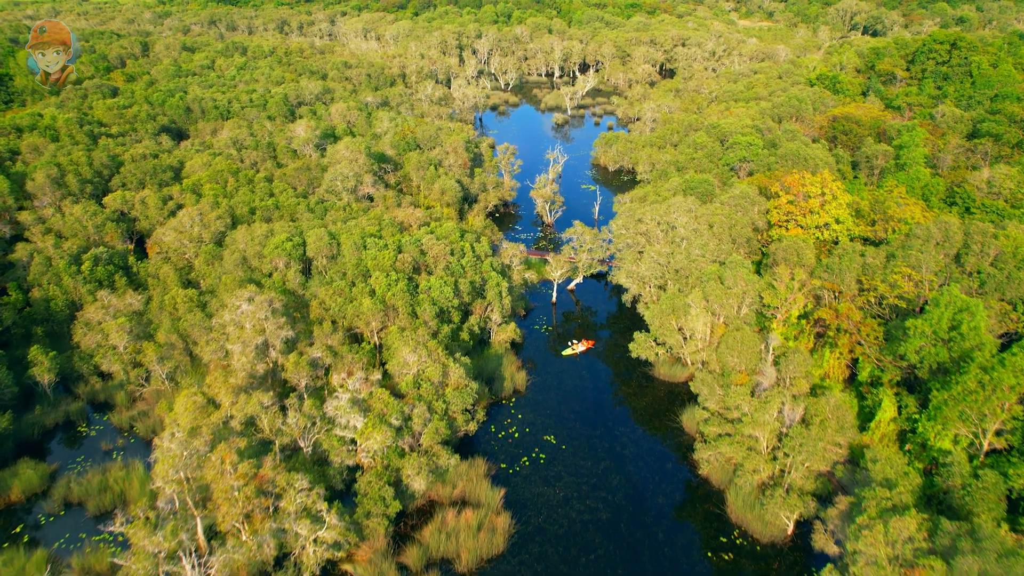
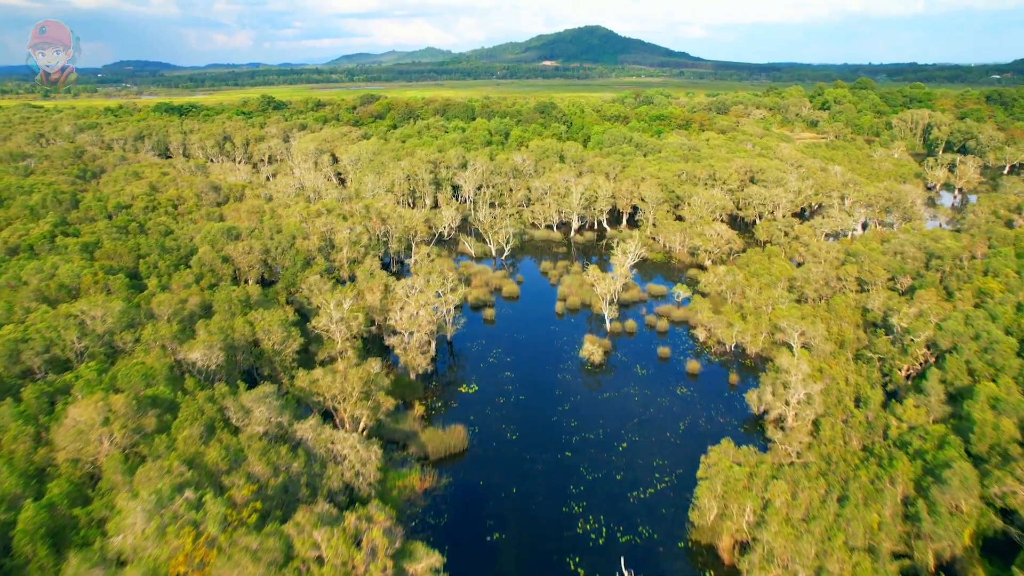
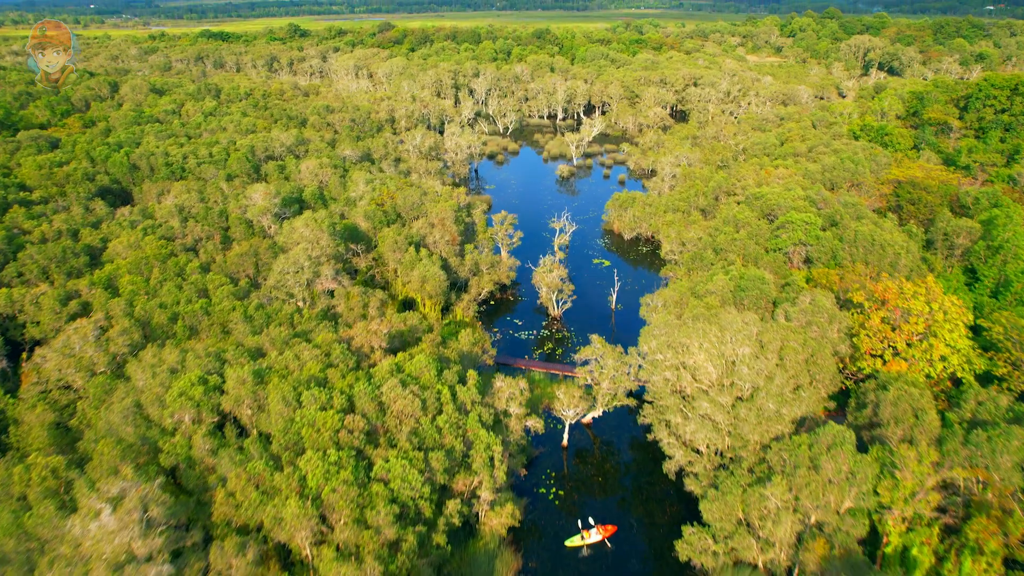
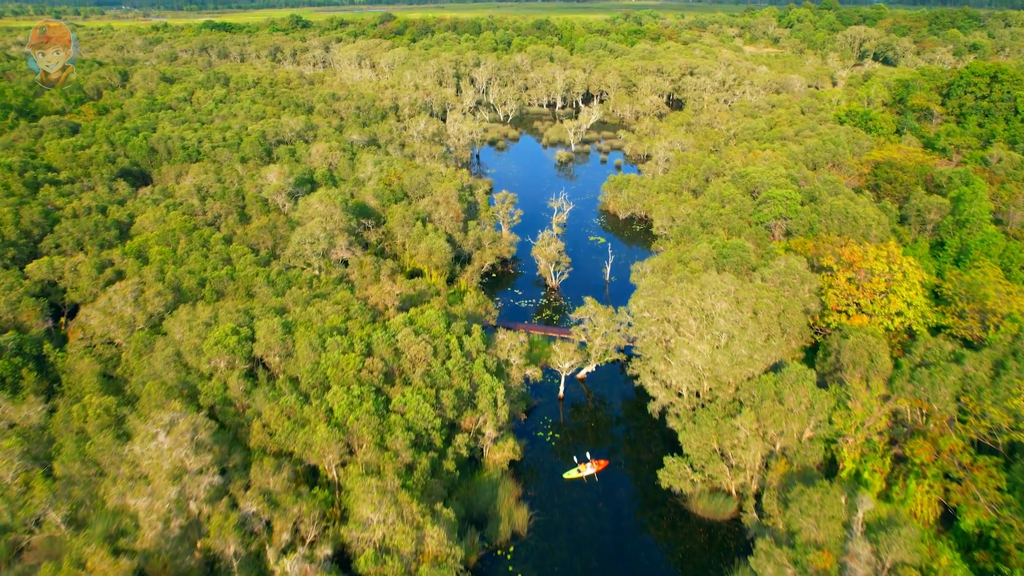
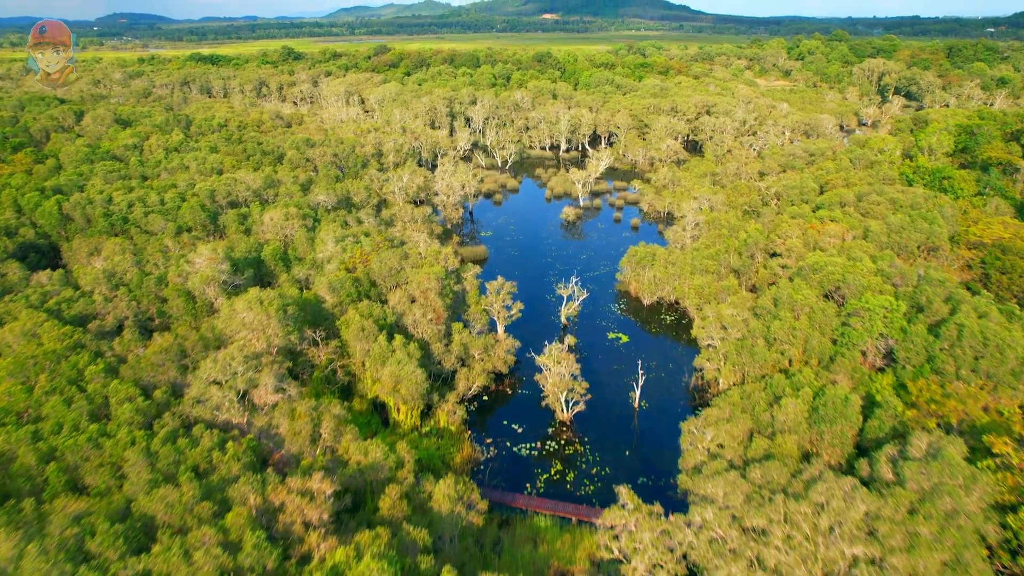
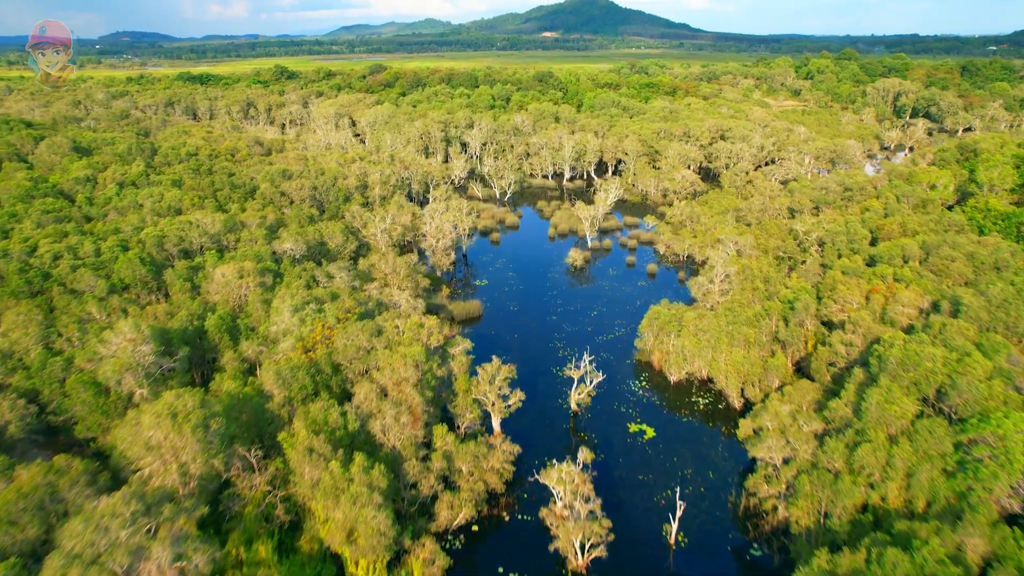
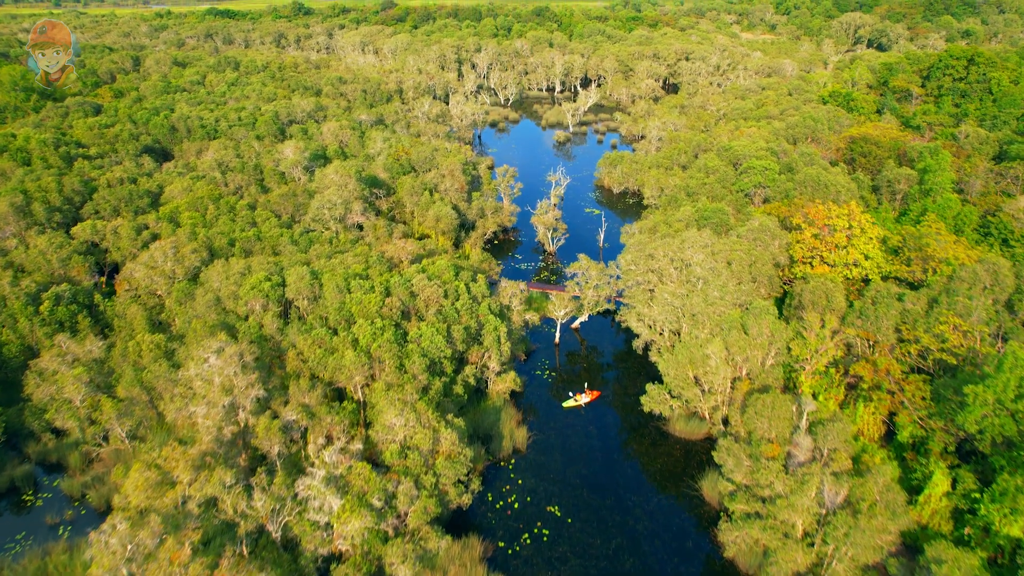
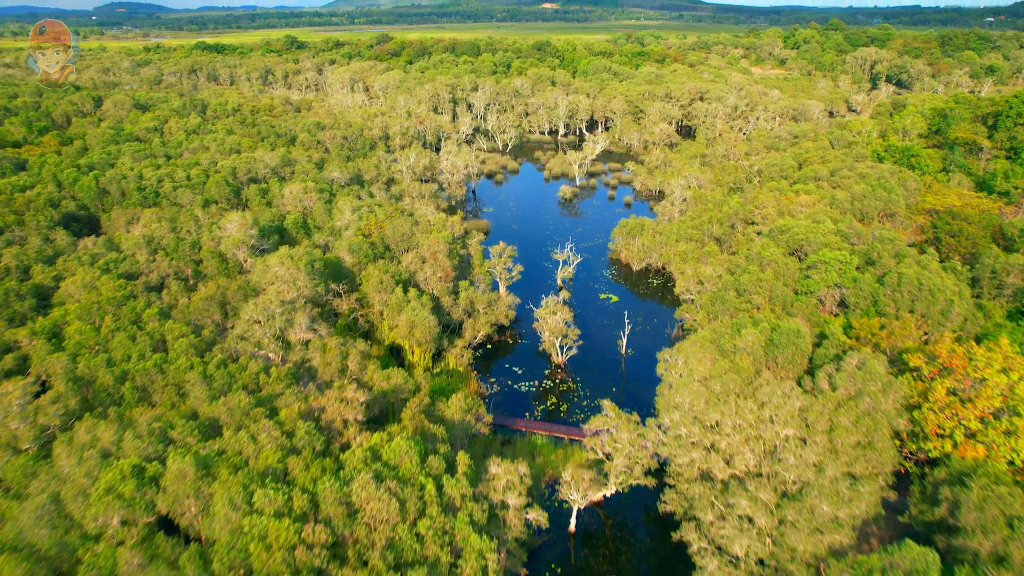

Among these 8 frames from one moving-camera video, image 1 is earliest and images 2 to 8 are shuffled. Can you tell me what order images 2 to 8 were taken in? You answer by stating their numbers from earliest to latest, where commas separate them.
7, 4, 3, 8, 5, 6, 2
